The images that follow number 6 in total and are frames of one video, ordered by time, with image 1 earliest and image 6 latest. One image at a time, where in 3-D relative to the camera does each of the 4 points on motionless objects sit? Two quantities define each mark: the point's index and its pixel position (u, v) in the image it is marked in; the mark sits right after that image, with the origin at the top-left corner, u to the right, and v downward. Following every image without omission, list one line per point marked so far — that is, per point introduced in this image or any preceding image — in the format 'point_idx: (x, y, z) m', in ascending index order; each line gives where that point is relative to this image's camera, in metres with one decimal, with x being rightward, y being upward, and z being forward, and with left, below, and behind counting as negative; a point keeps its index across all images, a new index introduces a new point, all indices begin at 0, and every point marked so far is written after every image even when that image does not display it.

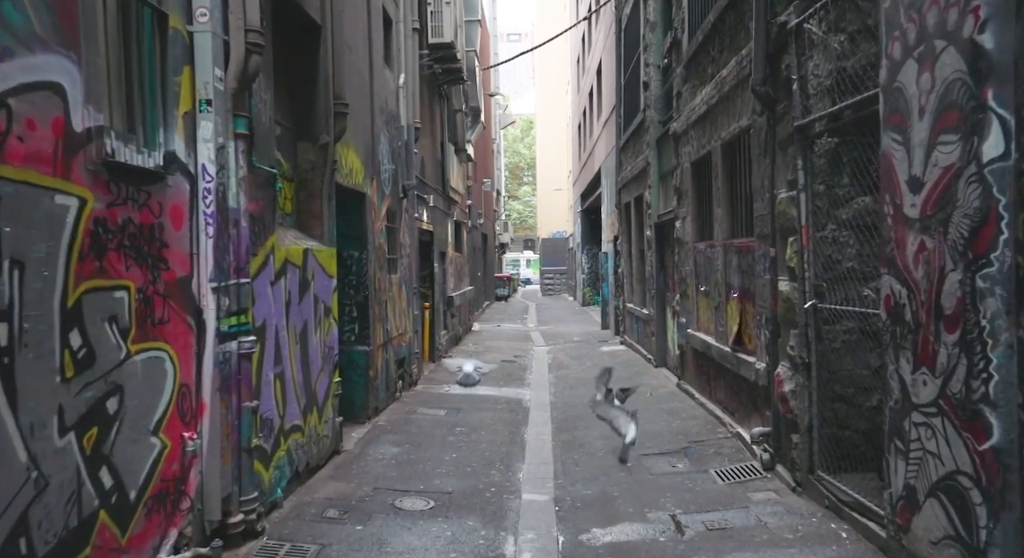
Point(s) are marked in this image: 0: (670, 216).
0: (+2.5, +1.0, +12.8) m
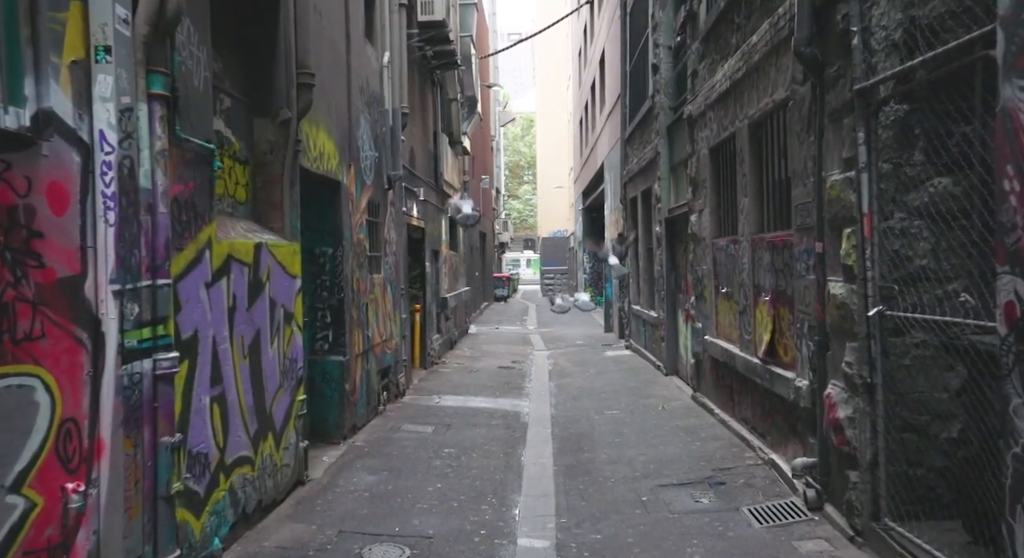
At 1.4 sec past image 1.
0: (+2.4, +1.0, +11.6) m
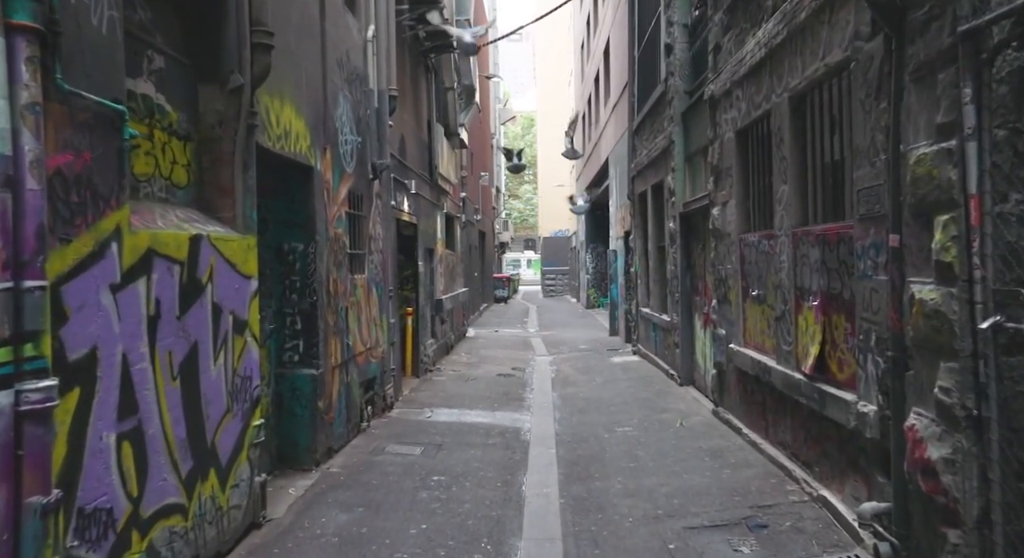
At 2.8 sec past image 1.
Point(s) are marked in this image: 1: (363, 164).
0: (+2.4, +1.0, +10.5) m
1: (-1.7, +1.3, +9.5) m
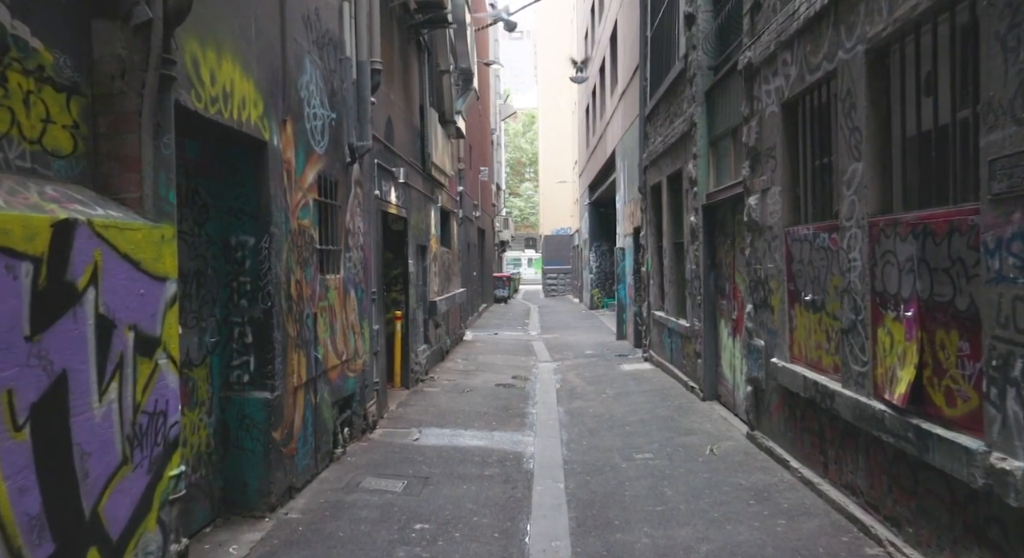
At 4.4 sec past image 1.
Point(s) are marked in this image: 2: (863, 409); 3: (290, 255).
0: (+2.5, +1.0, +9.1) m
1: (-1.7, +1.3, +8.1) m
2: (+2.2, -0.8, +5.1) m
3: (-1.8, +0.2, +6.4) m
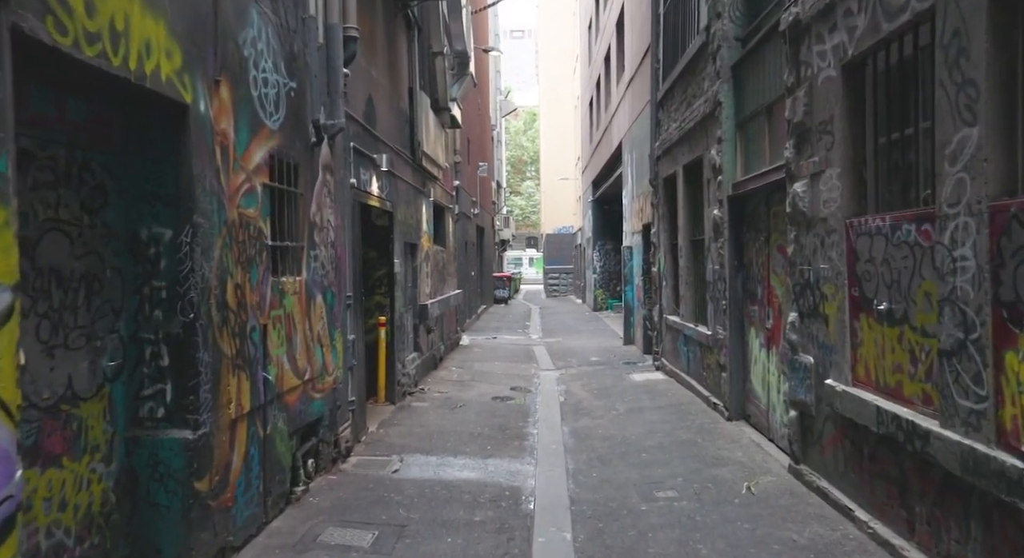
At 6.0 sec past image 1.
0: (+2.4, +1.0, +7.7) m
1: (-1.8, +1.3, +6.8) m
2: (+2.2, -0.8, +3.8) m
3: (-1.8, +0.2, +5.1) m
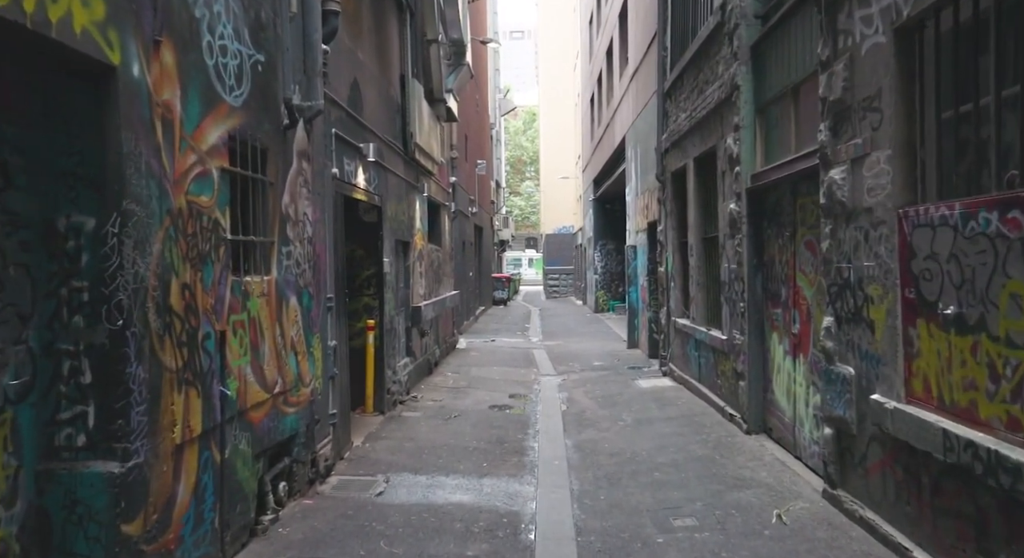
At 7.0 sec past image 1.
0: (+2.4, +1.0, +6.9) m
1: (-1.8, +1.3, +6.0) m
2: (+2.2, -0.8, +3.0) m
3: (-1.8, +0.2, +4.3) m
